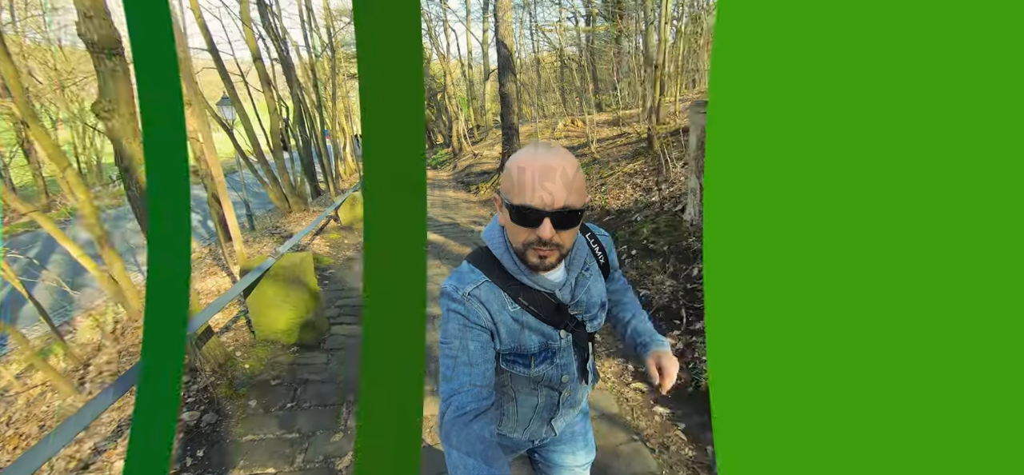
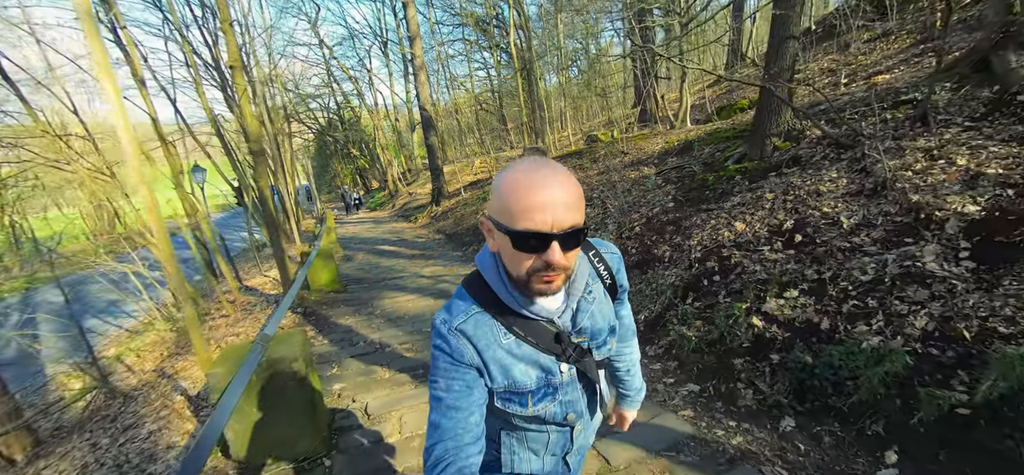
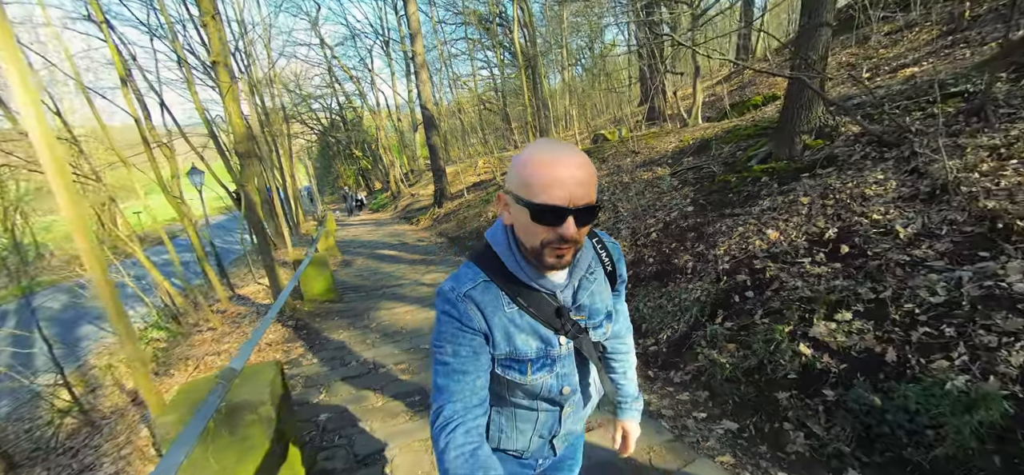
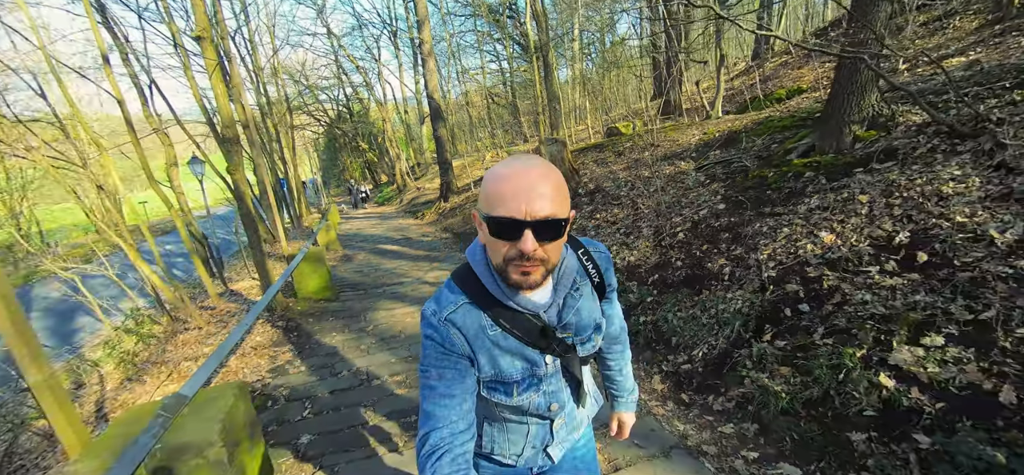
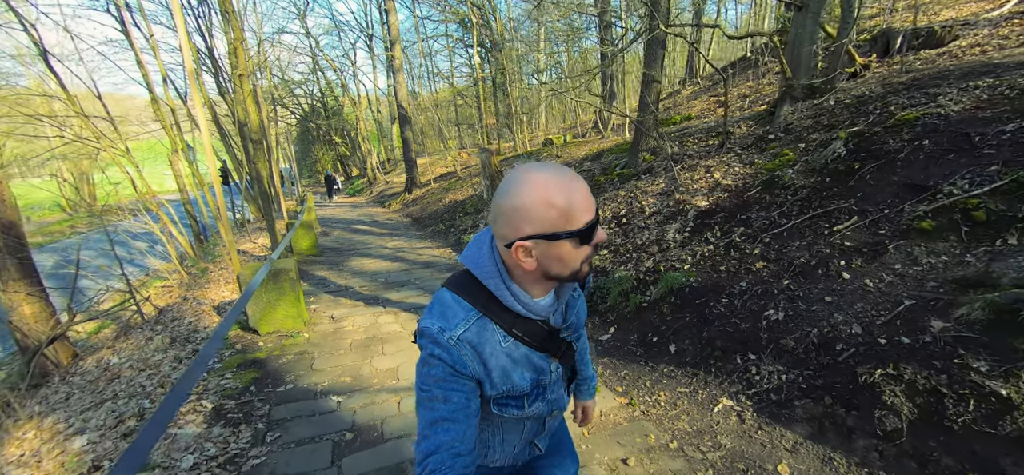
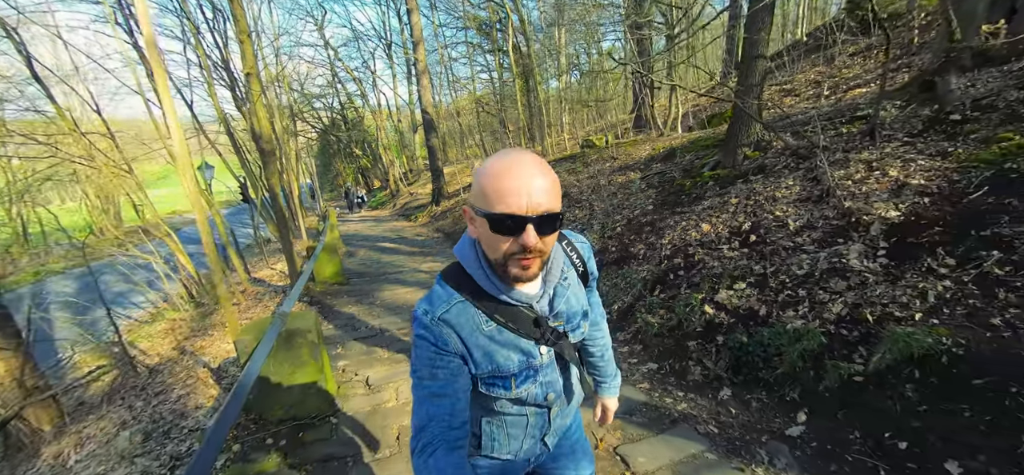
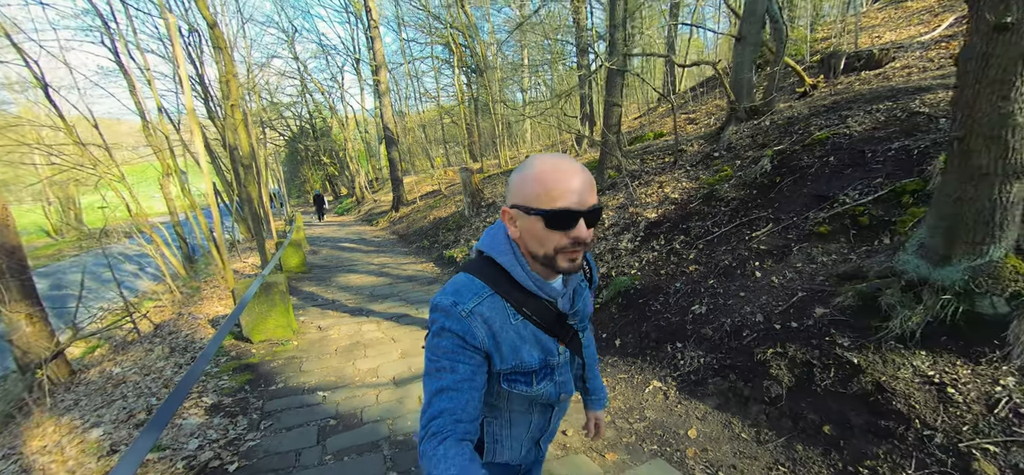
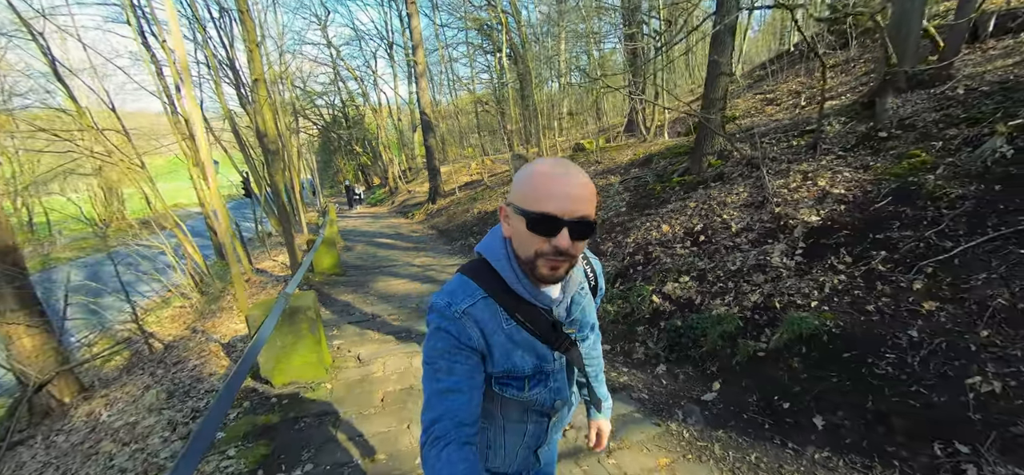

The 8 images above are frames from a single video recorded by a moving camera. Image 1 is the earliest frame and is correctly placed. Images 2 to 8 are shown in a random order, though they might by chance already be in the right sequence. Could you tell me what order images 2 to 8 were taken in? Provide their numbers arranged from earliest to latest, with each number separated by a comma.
4, 3, 2, 6, 8, 5, 7
